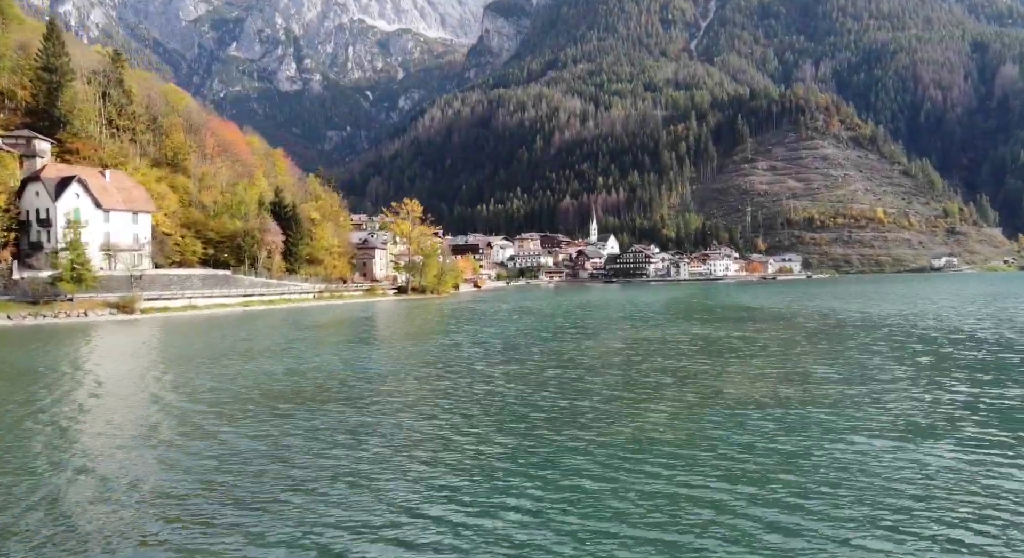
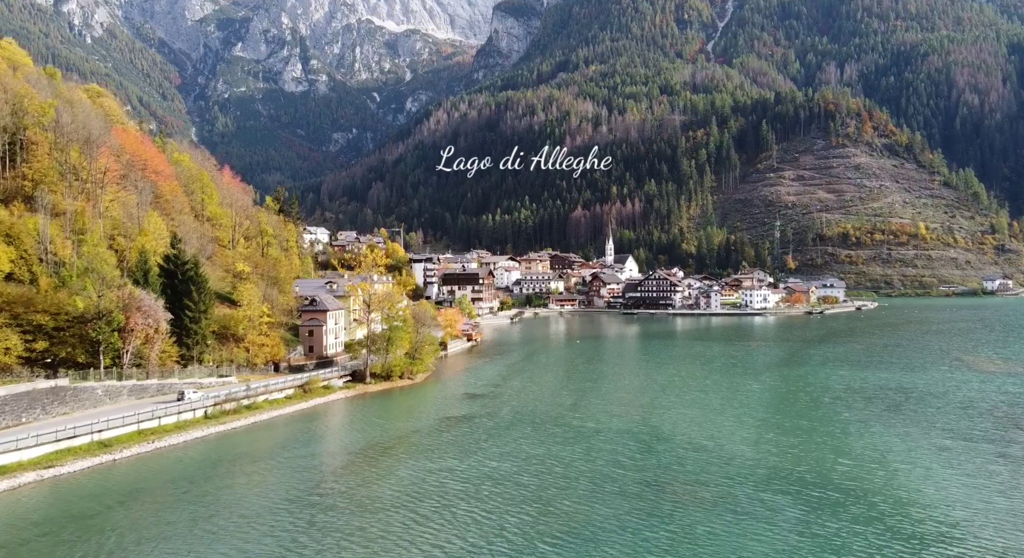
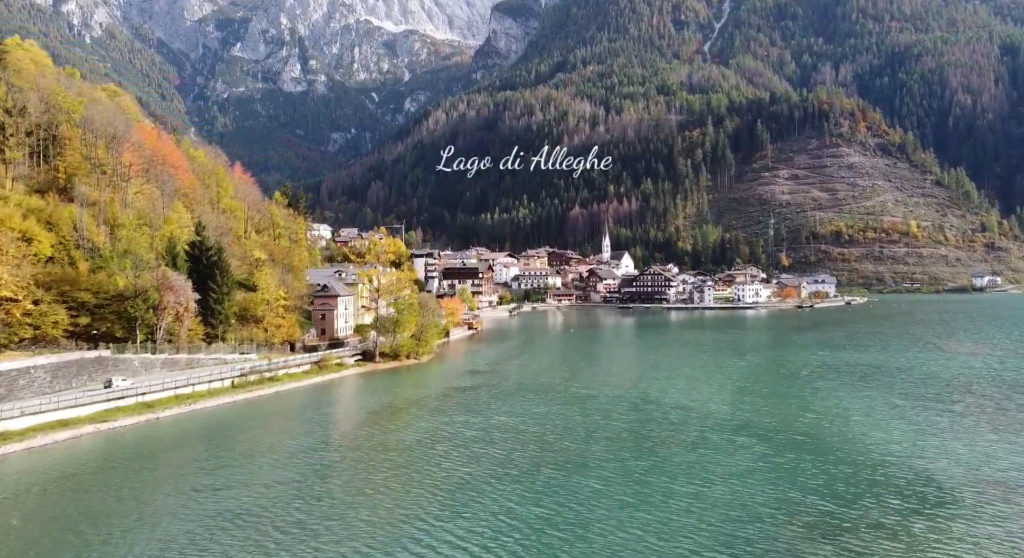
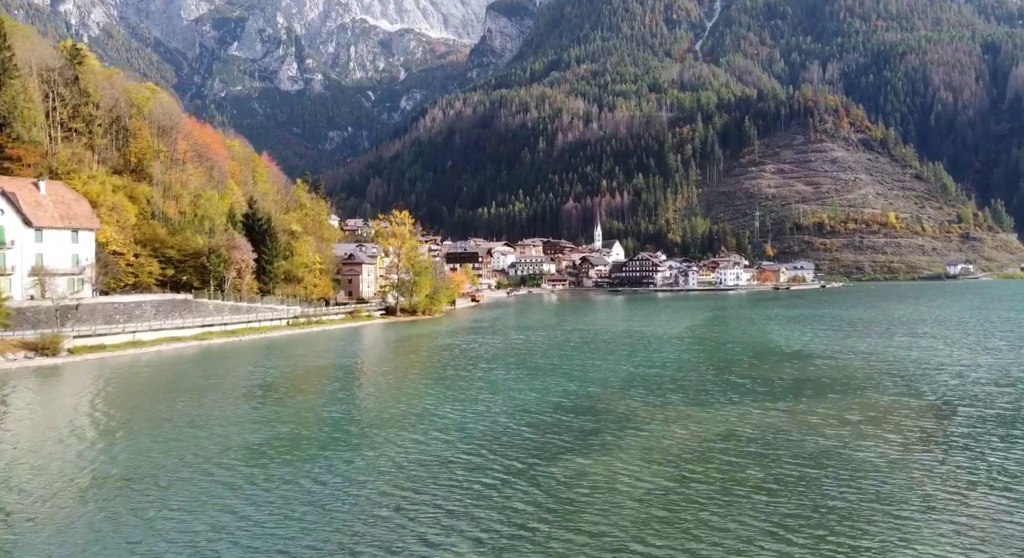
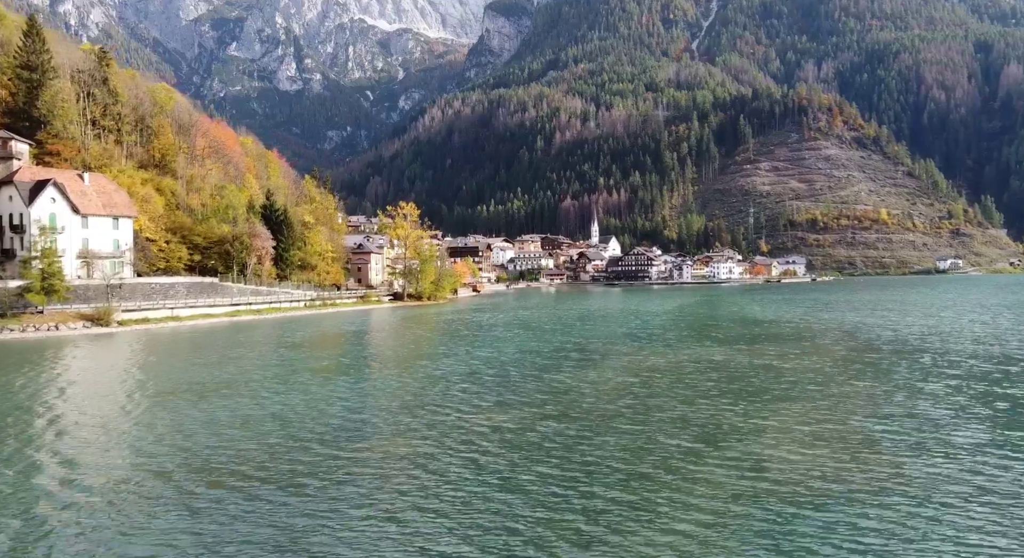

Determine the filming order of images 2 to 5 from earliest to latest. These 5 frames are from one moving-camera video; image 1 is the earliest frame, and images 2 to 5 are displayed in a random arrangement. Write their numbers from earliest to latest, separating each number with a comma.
5, 4, 3, 2
